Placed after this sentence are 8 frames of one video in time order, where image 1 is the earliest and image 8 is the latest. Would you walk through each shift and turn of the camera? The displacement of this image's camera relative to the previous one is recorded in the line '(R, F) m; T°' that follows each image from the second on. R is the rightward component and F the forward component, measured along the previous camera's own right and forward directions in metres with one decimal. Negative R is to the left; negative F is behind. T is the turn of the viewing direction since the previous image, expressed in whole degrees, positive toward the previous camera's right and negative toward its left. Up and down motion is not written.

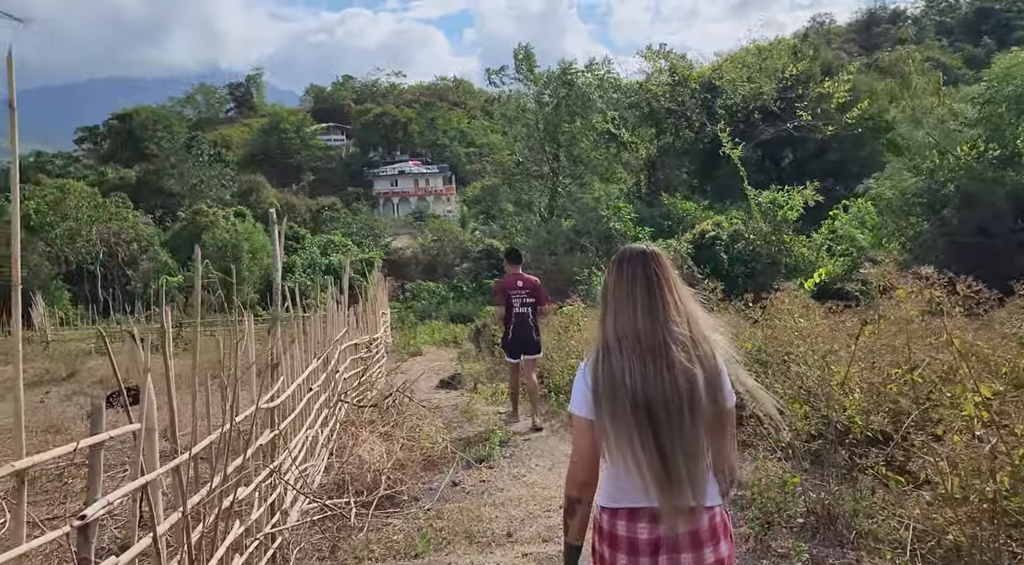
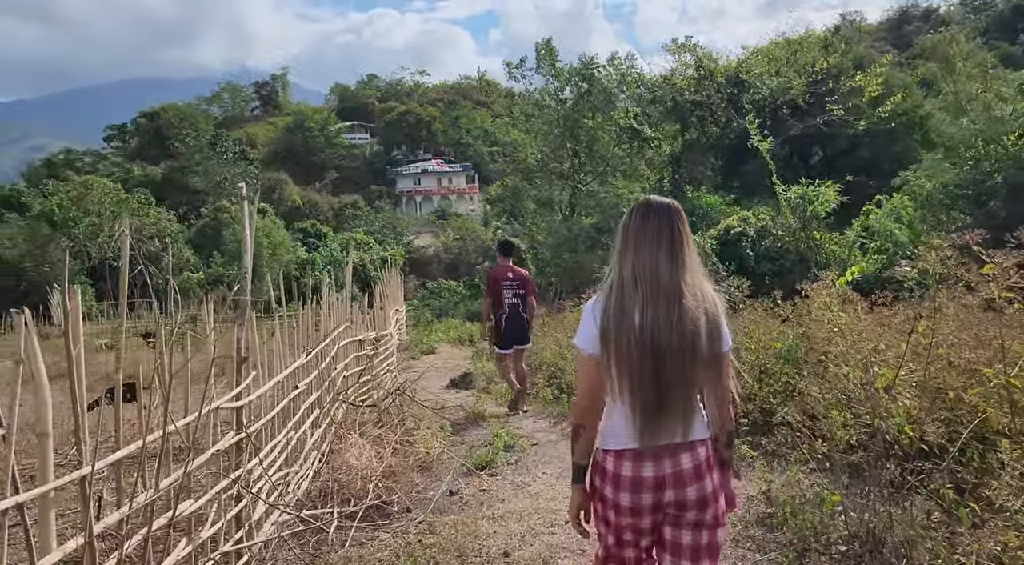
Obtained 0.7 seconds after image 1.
(+0.1, +0.5) m; -2°
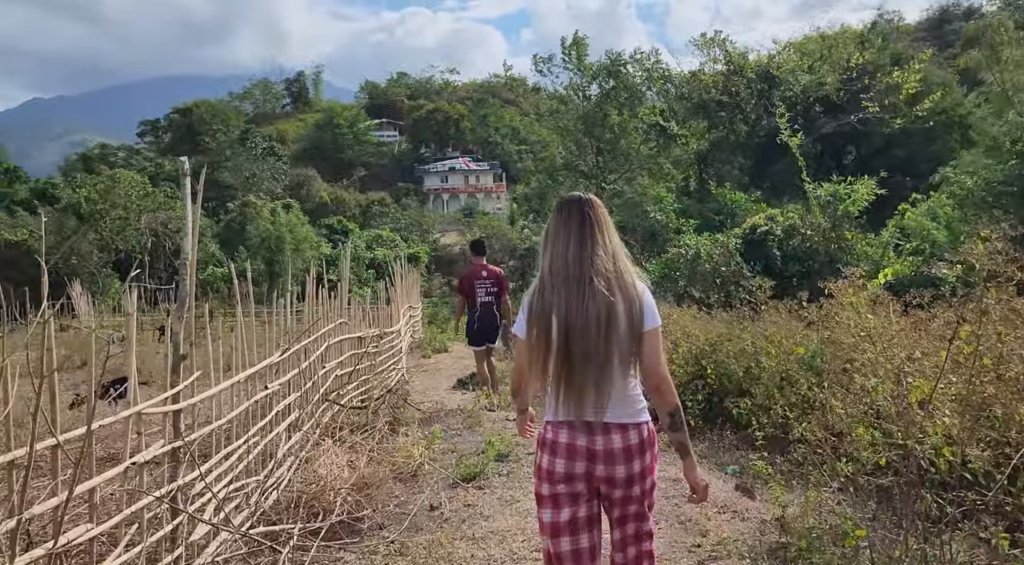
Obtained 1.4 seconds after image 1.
(+0.2, +0.4) m; -2°
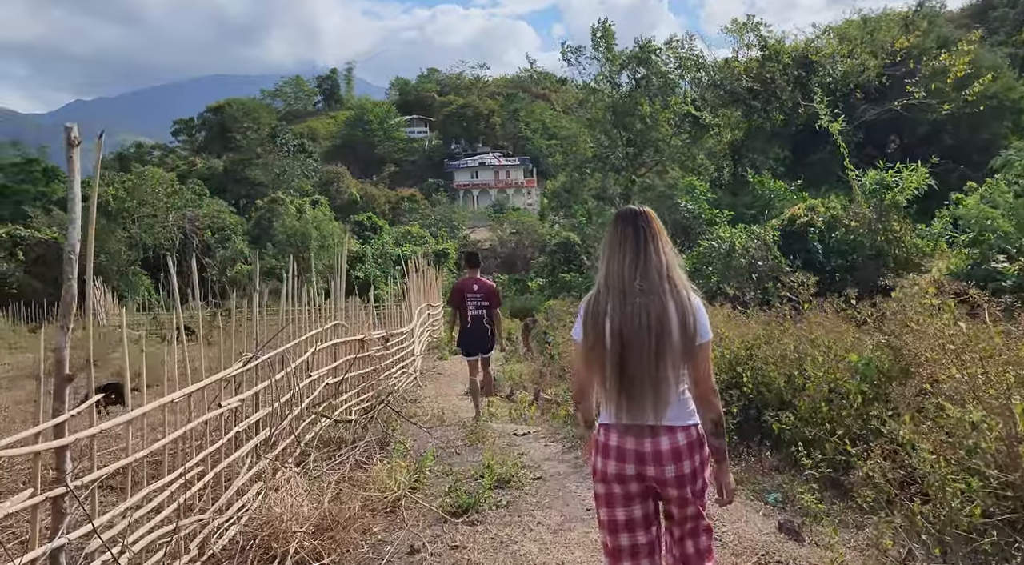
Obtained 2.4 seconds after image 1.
(+0.2, +0.7) m; -2°
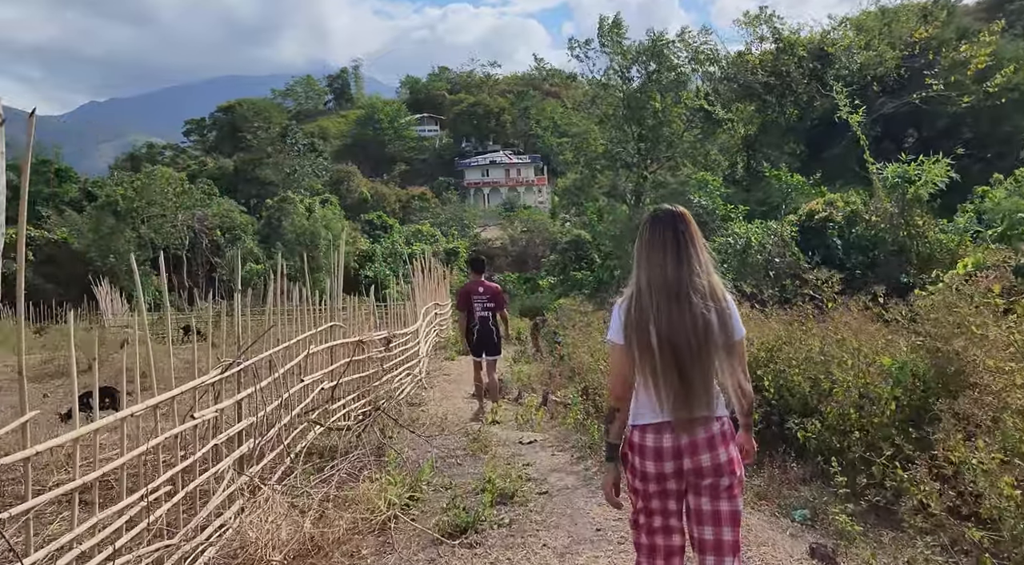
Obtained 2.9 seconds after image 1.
(0.0, +0.3) m; -1°
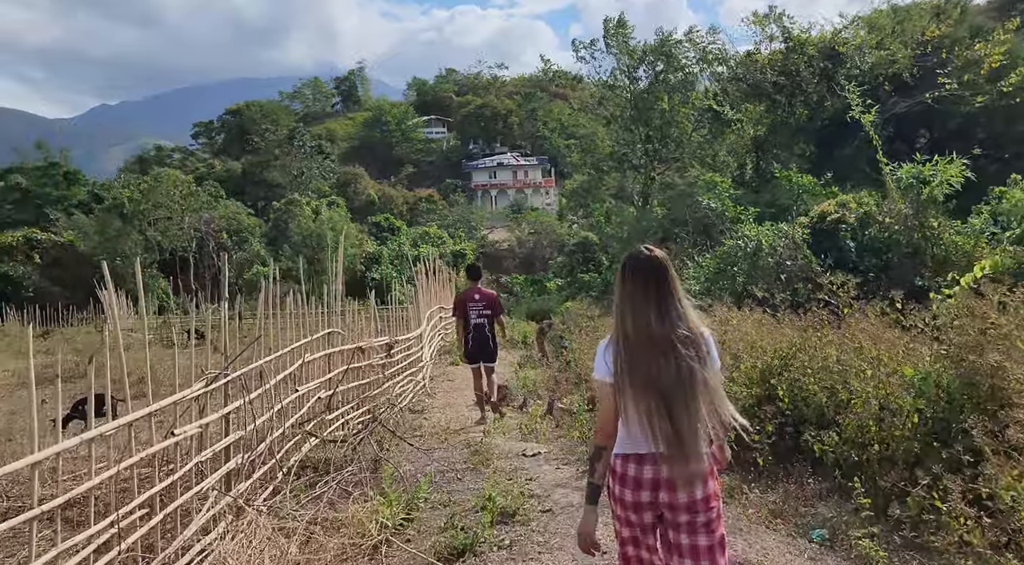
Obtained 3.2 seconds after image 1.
(0.0, +0.2) m; -1°
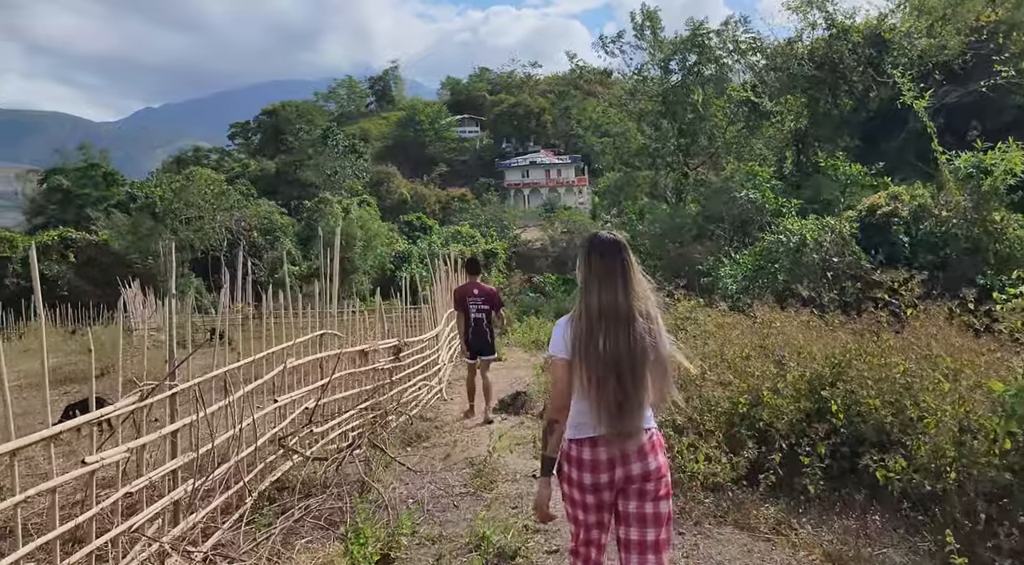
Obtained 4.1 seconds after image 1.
(+0.1, +0.6) m; -2°
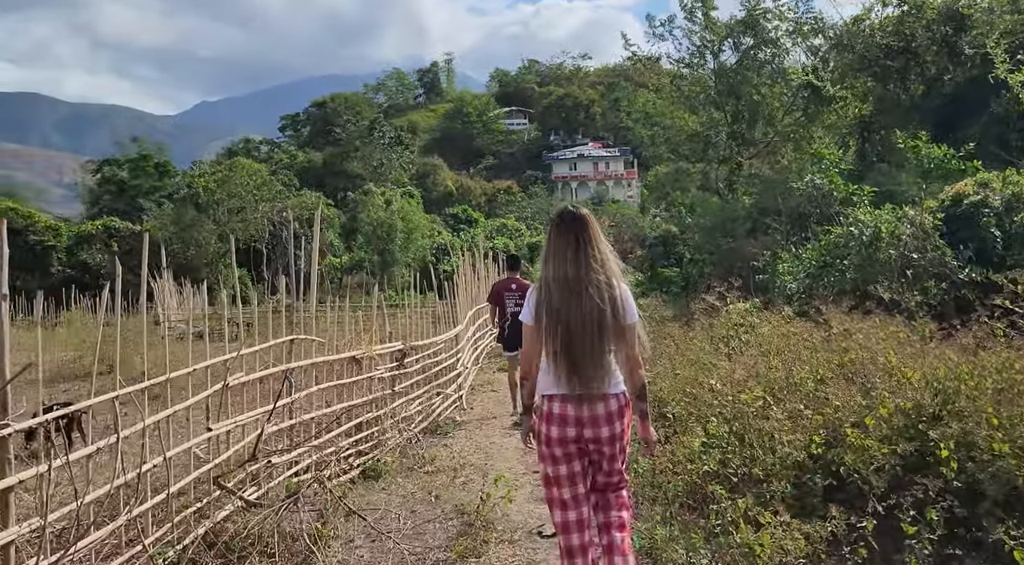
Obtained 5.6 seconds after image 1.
(+0.2, +1.0) m; -3°
